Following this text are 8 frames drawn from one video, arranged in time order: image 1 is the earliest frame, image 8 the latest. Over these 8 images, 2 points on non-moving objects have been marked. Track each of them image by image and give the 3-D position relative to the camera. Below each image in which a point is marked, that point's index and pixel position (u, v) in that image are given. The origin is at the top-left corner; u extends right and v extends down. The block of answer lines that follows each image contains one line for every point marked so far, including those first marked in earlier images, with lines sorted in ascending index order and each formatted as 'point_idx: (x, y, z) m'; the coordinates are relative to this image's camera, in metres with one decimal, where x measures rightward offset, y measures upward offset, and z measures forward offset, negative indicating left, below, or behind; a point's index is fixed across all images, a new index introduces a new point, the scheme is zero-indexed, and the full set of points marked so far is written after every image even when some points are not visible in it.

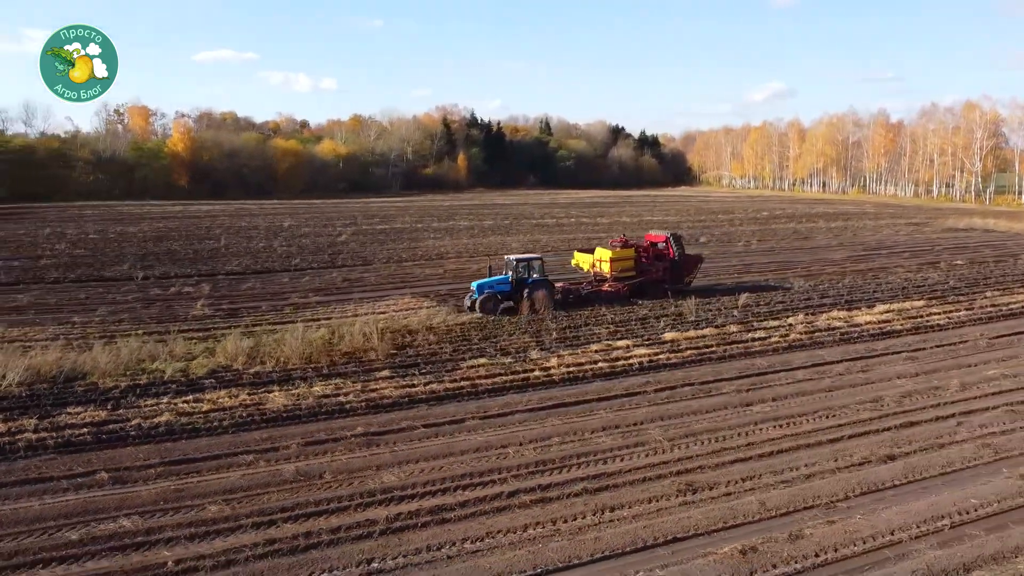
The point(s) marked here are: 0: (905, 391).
0: (+5.0, -1.3, +10.4) m
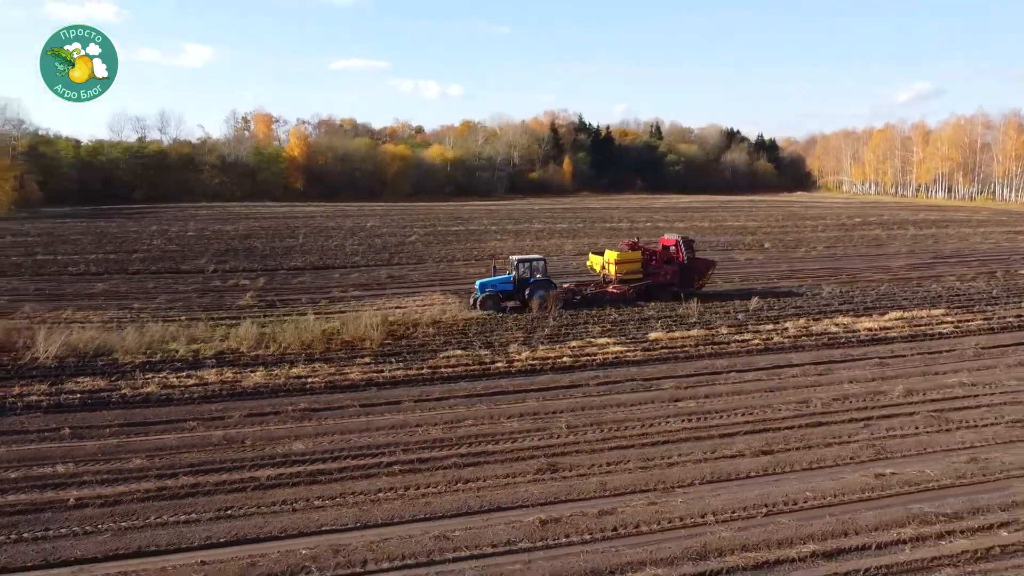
0: (+4.3, -1.4, +10.4) m
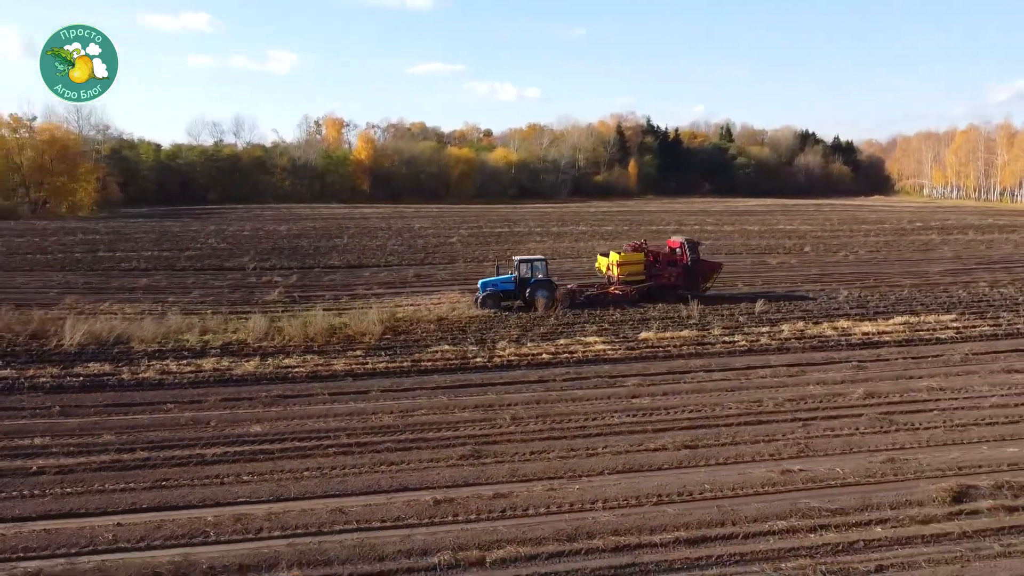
0: (+3.7, -1.4, +10.4) m
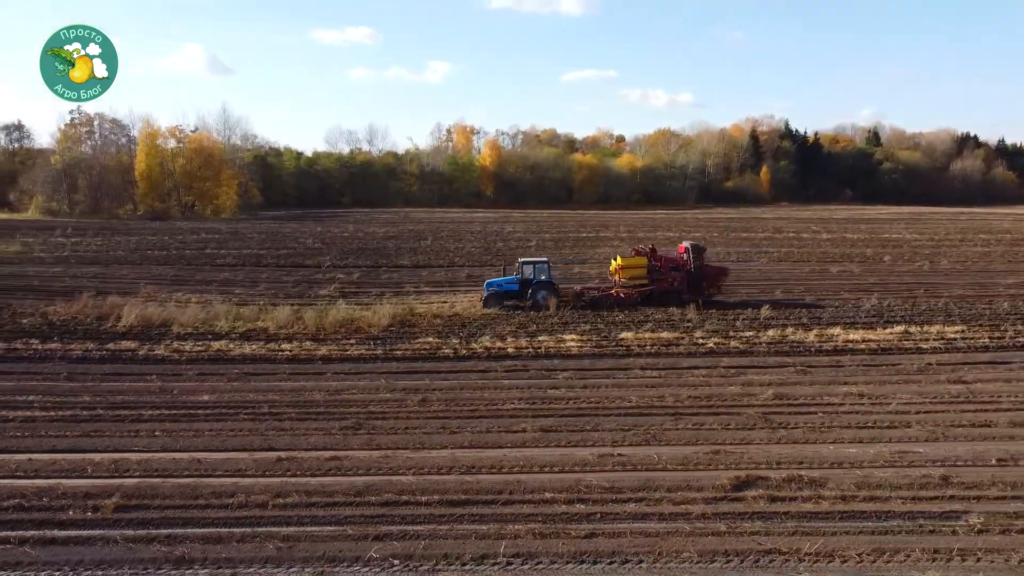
0: (+2.7, -1.4, +10.6) m
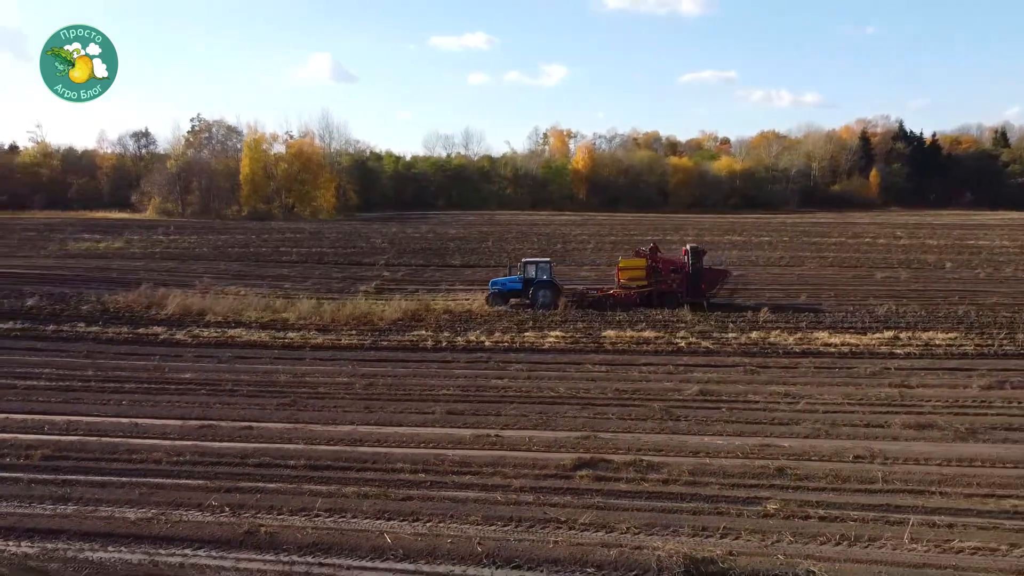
0: (+1.8, -1.4, +11.1) m
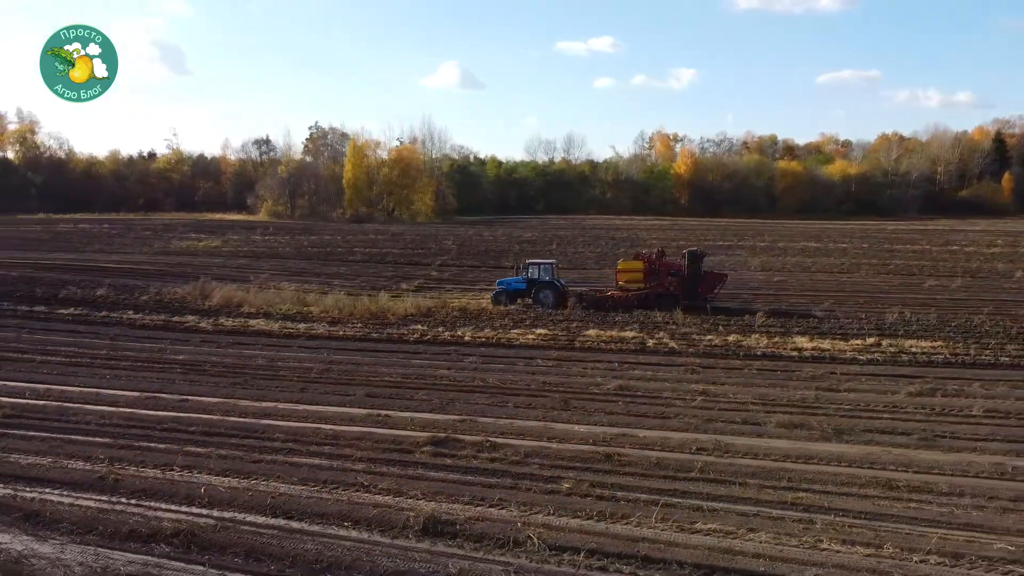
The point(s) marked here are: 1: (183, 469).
0: (+0.8, -1.3, +11.6) m
1: (-3.1, -1.7, +7.5) m
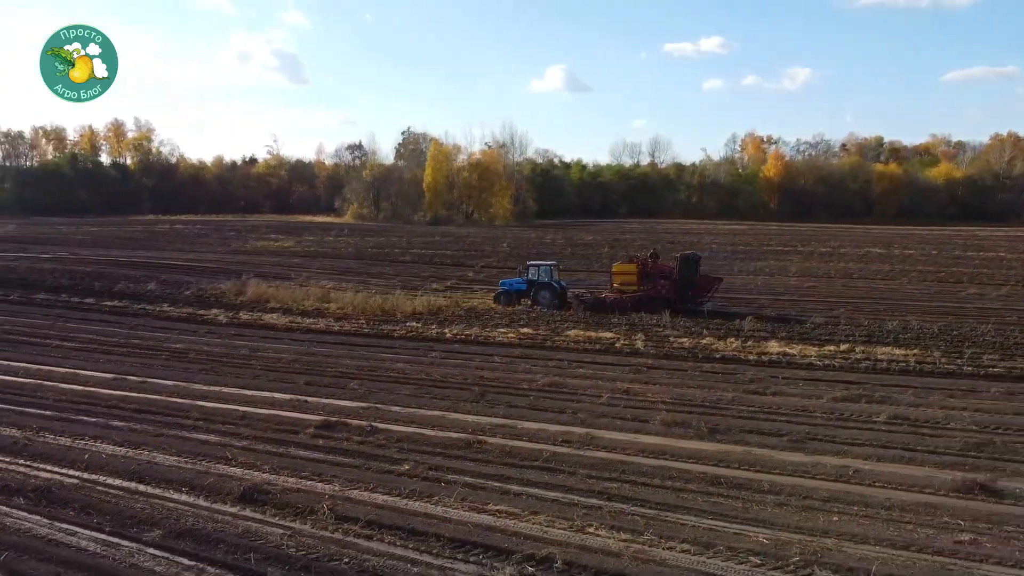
0: (-0.1, -1.3, +12.0) m
1: (-4.5, -1.6, +8.5) m
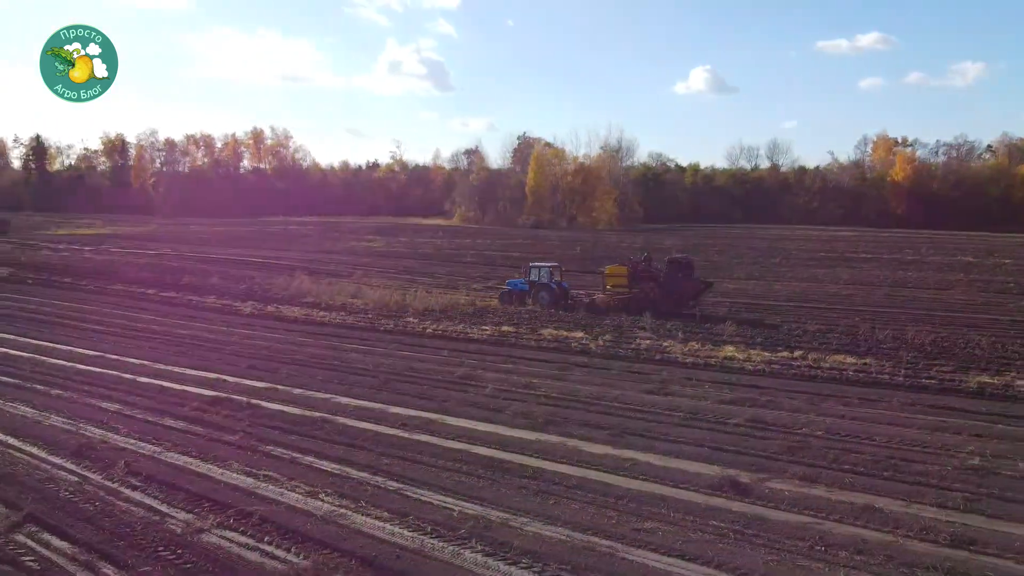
0: (-1.2, -1.3, +12.7) m
1: (-6.2, -1.4, +10.1) m
